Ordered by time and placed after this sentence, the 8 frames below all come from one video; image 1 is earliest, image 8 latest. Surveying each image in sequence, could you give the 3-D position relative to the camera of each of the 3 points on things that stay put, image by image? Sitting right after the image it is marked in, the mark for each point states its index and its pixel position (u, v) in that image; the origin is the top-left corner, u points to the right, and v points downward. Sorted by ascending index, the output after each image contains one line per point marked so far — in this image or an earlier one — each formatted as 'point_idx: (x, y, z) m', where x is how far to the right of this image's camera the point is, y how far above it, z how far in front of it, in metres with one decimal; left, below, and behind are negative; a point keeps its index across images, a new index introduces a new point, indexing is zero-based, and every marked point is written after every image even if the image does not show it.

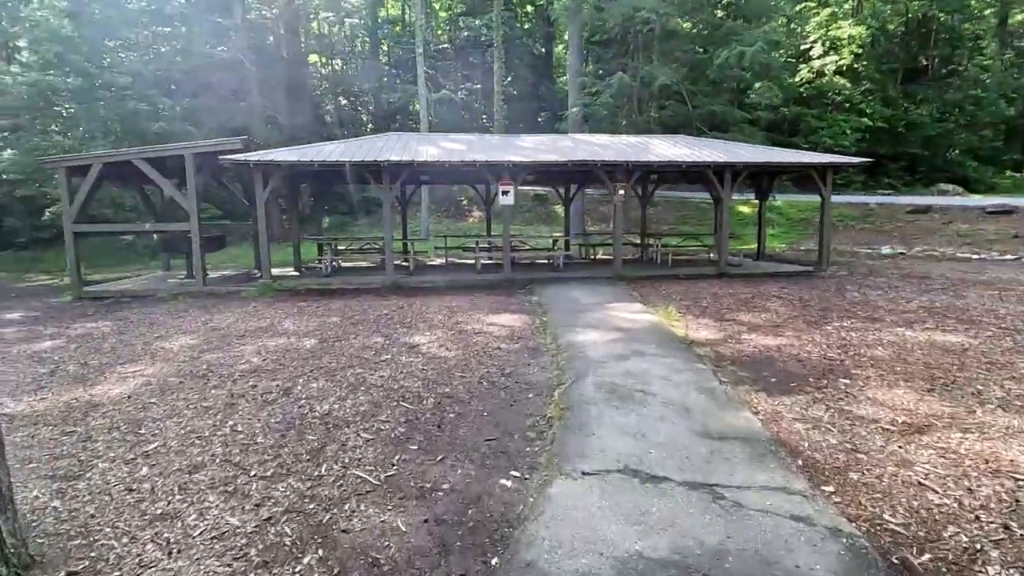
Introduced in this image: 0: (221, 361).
0: (-2.6, -0.7, +4.8) m
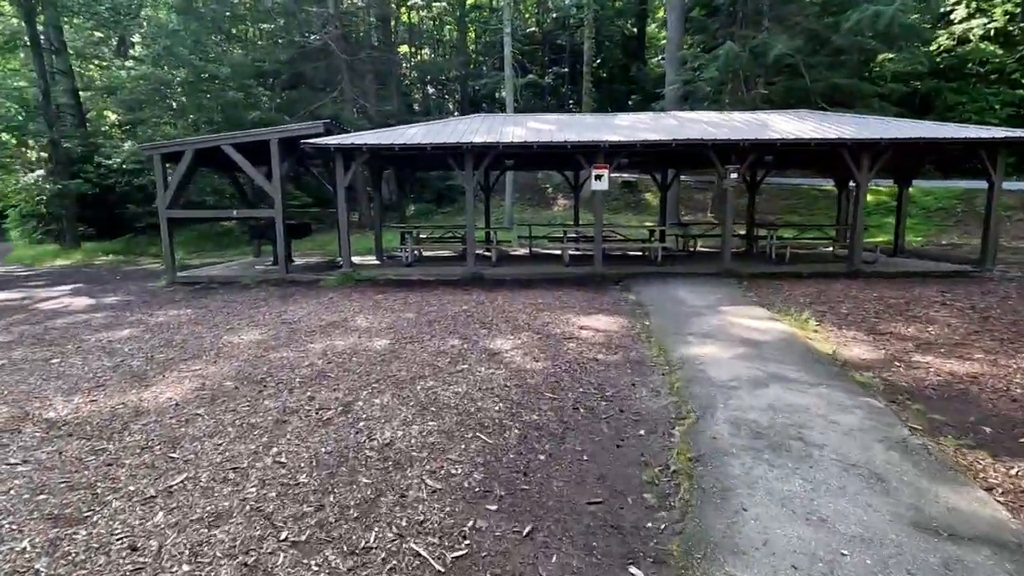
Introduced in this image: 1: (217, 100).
0: (-1.8, -0.6, +4.3) m
1: (-8.8, +5.6, +16.0) m
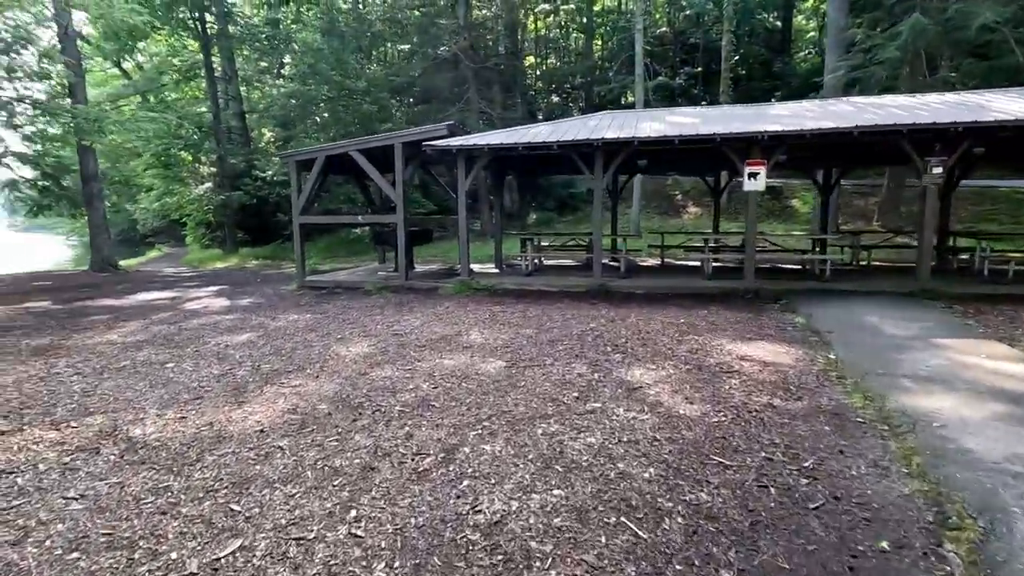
0: (-0.9, -0.7, +3.7) m
1: (-5.0, +5.5, +16.8) m
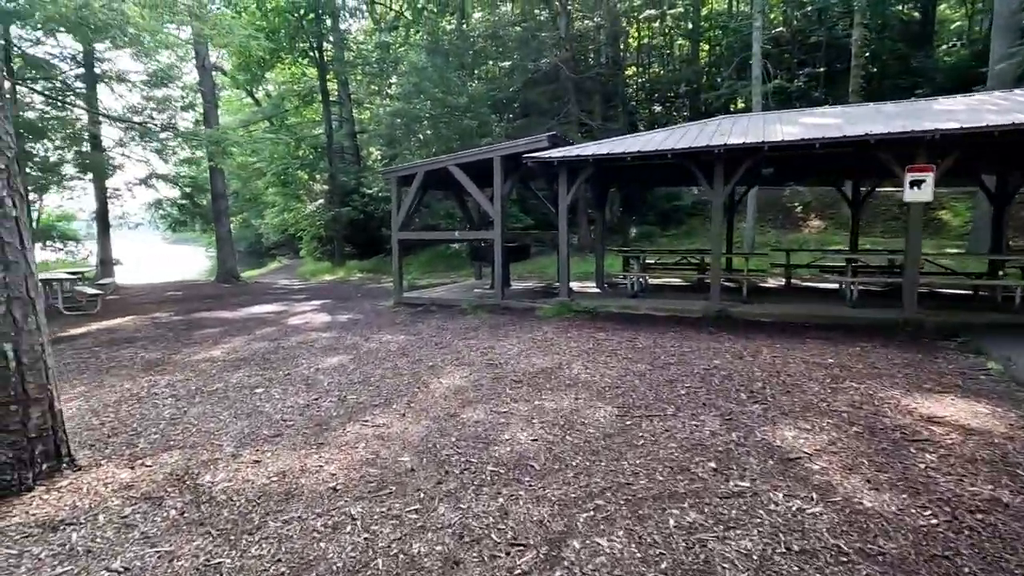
0: (-0.2, -0.9, +3.2) m
1: (-1.8, +5.0, +17.0) m
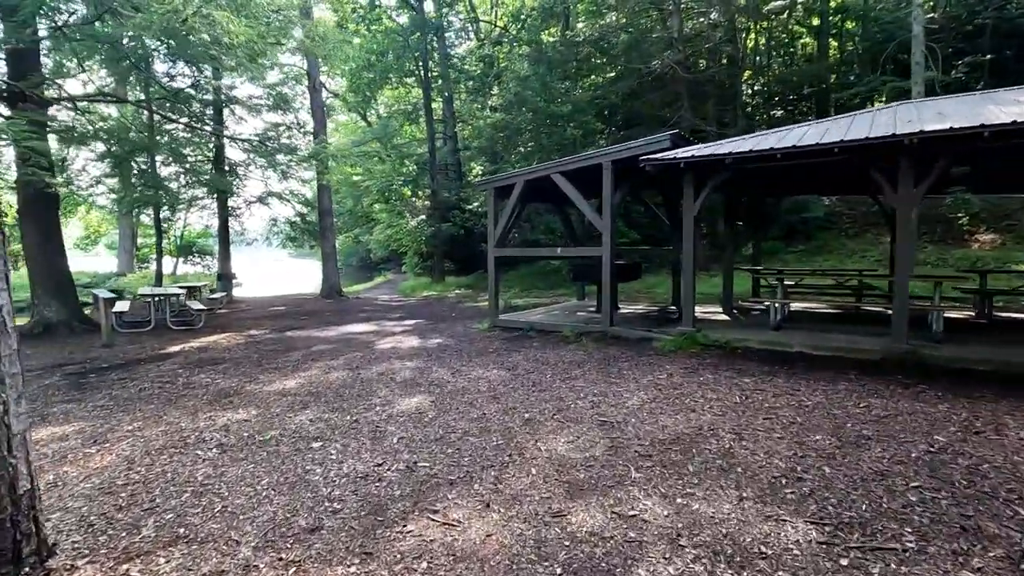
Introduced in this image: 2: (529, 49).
0: (+0.3, -1.0, +2.1) m
1: (+1.3, +4.5, +16.1) m
2: (+0.6, +7.9, +17.7) m
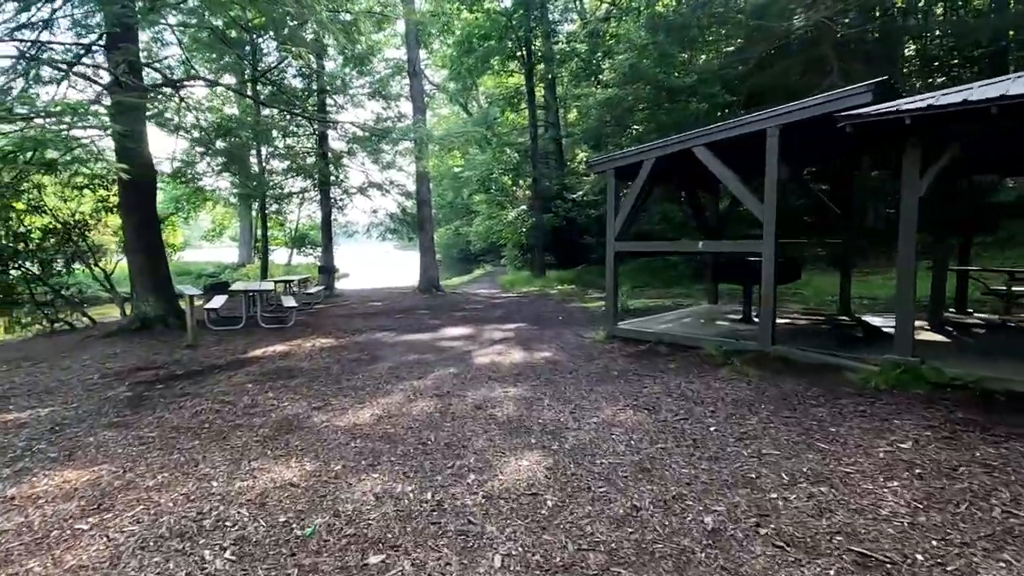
0: (+0.8, -1.2, +0.6) m
1: (+4.3, +4.5, +14.0) m
2: (+3.9, +8.0, +15.7) m
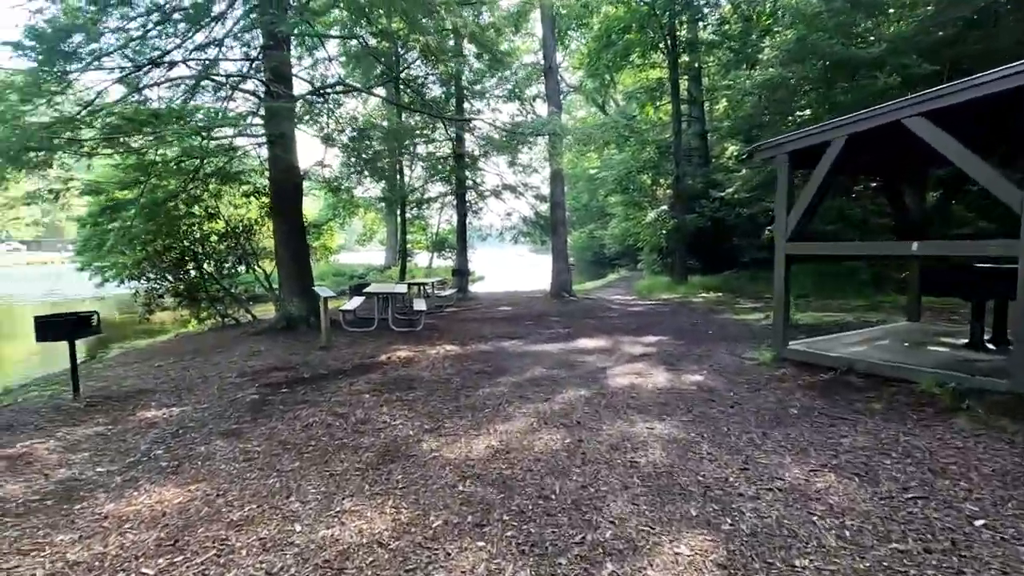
0: (+0.8, -1.2, -0.4) m
1: (+7.6, +4.3, +11.8) m
2: (+7.7, +7.7, +13.5) m
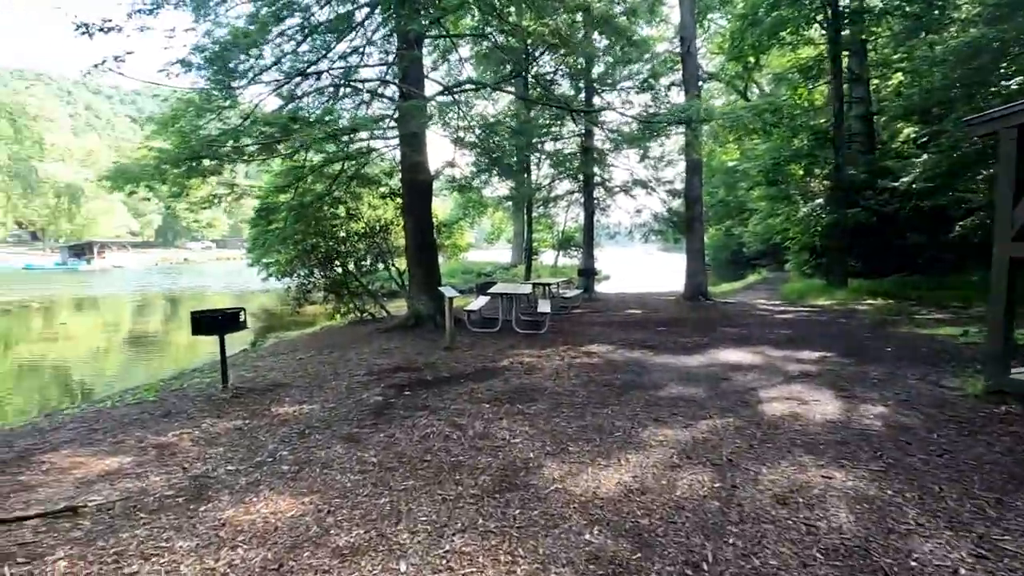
0: (+0.6, -1.3, -1.0) m
1: (+10.2, +4.1, +9.2) m
2: (+10.7, +7.6, +10.9) m
